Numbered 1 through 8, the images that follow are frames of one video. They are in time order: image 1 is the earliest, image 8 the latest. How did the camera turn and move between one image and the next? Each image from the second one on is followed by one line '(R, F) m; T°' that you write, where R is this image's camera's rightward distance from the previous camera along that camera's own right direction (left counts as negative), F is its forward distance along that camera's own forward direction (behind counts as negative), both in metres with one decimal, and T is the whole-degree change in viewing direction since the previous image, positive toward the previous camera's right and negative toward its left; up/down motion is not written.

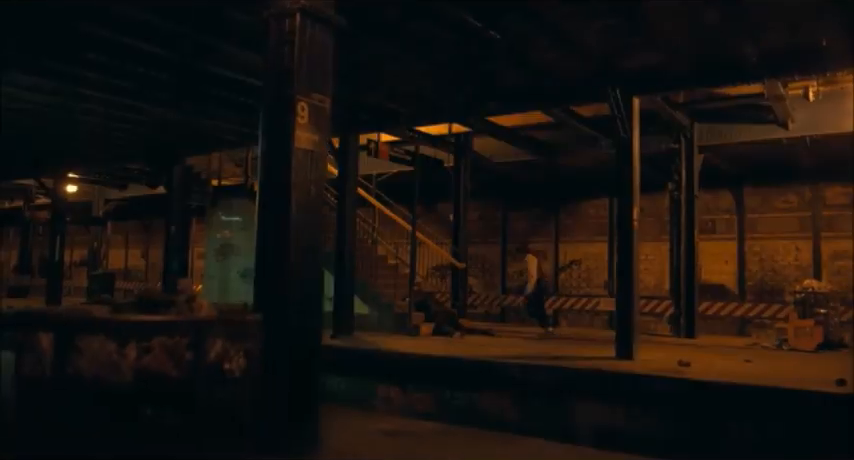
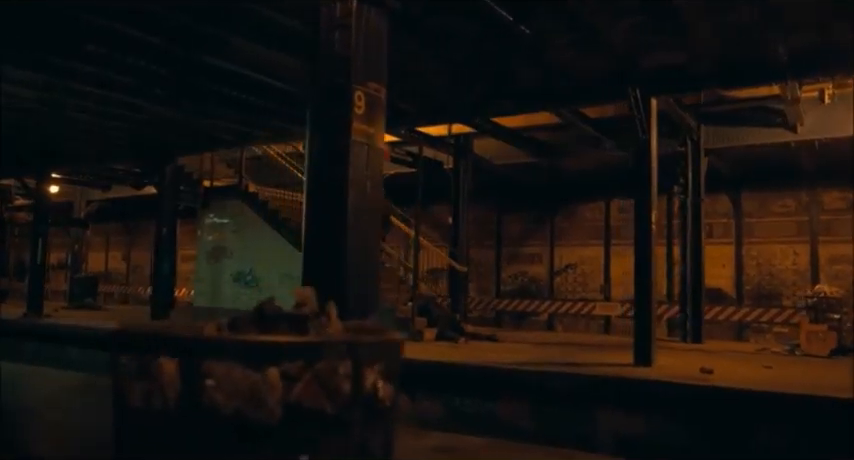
(-0.5, +0.3) m; +2°
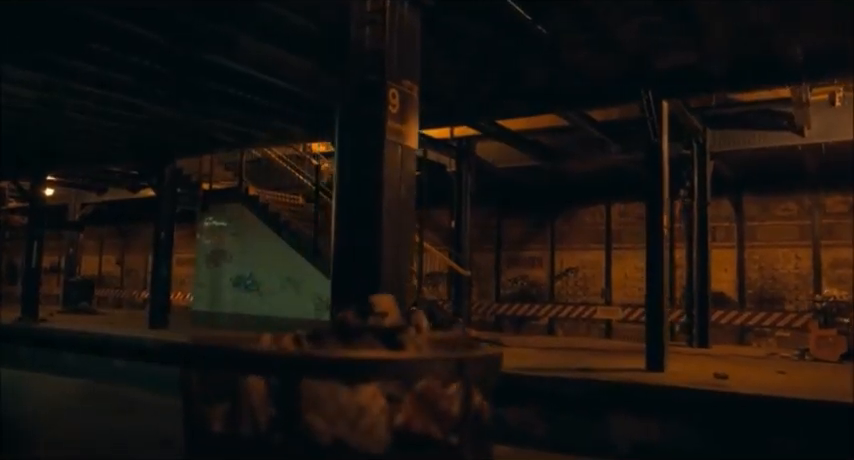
(-0.2, +0.2) m; +1°
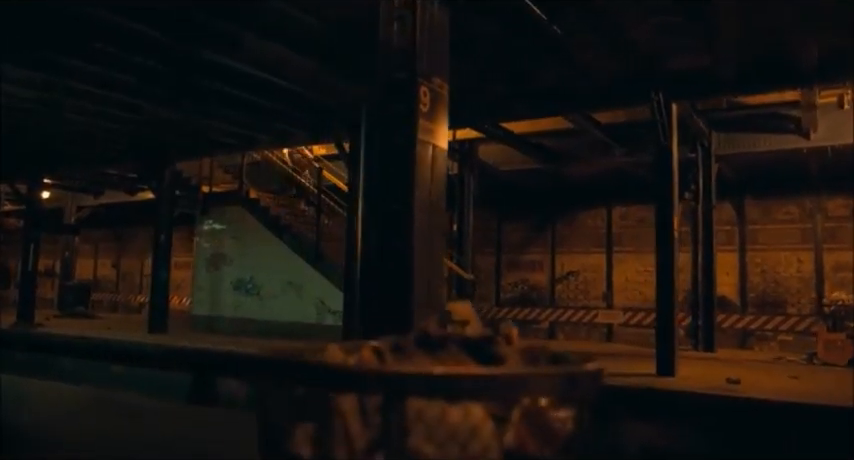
(-0.2, +0.1) m; +1°
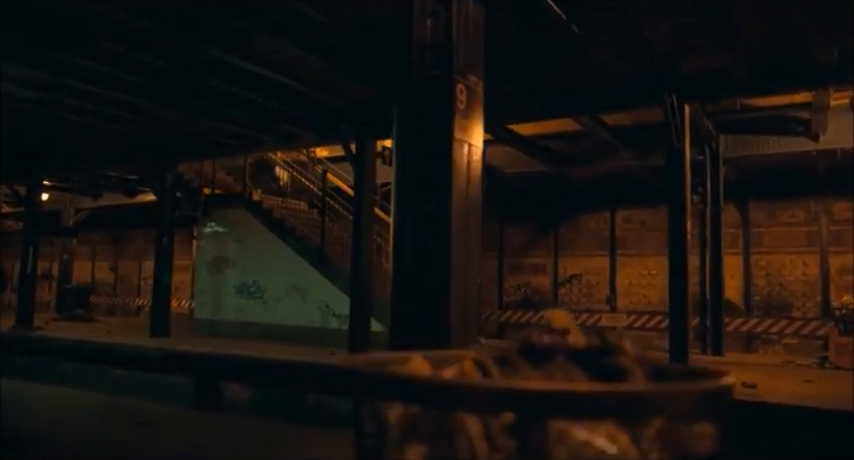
(-0.2, +0.1) m; 0°
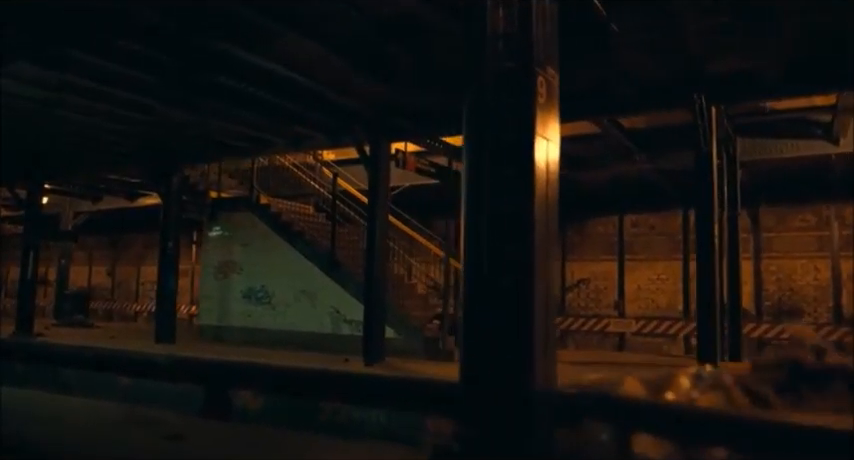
(-0.4, +0.2) m; +1°
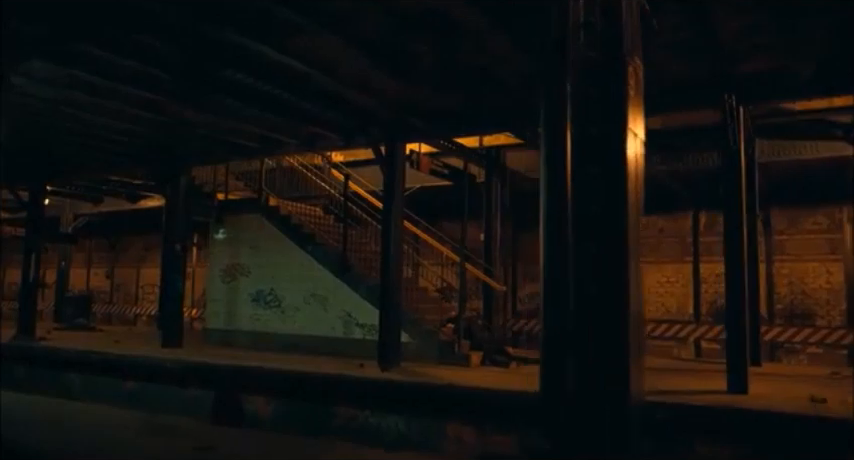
(-0.4, +0.2) m; +1°
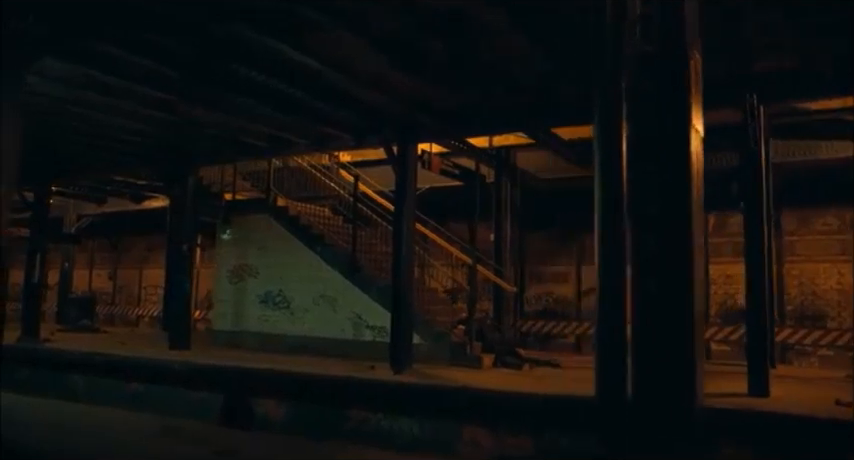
(-0.2, +0.1) m; 0°
